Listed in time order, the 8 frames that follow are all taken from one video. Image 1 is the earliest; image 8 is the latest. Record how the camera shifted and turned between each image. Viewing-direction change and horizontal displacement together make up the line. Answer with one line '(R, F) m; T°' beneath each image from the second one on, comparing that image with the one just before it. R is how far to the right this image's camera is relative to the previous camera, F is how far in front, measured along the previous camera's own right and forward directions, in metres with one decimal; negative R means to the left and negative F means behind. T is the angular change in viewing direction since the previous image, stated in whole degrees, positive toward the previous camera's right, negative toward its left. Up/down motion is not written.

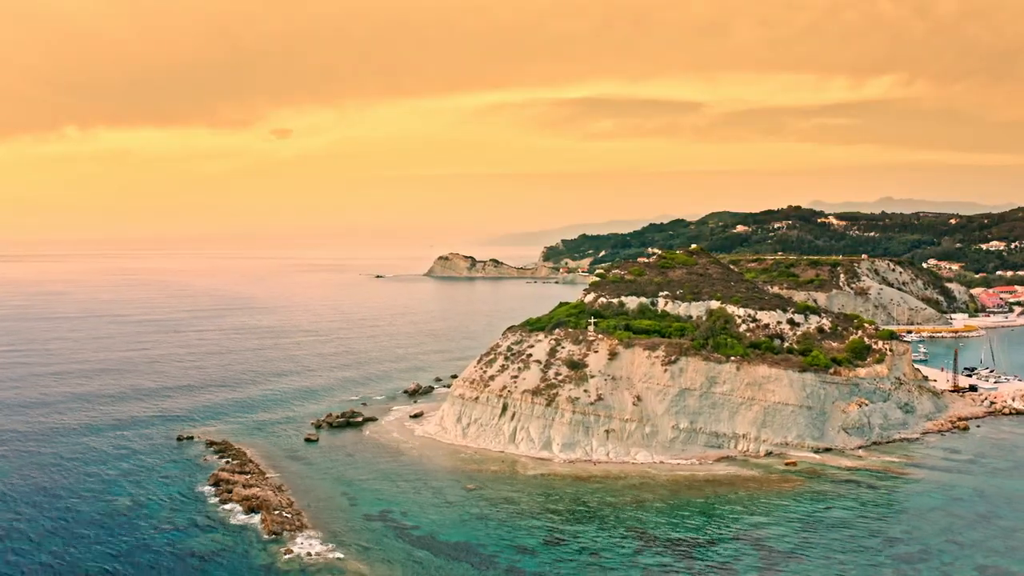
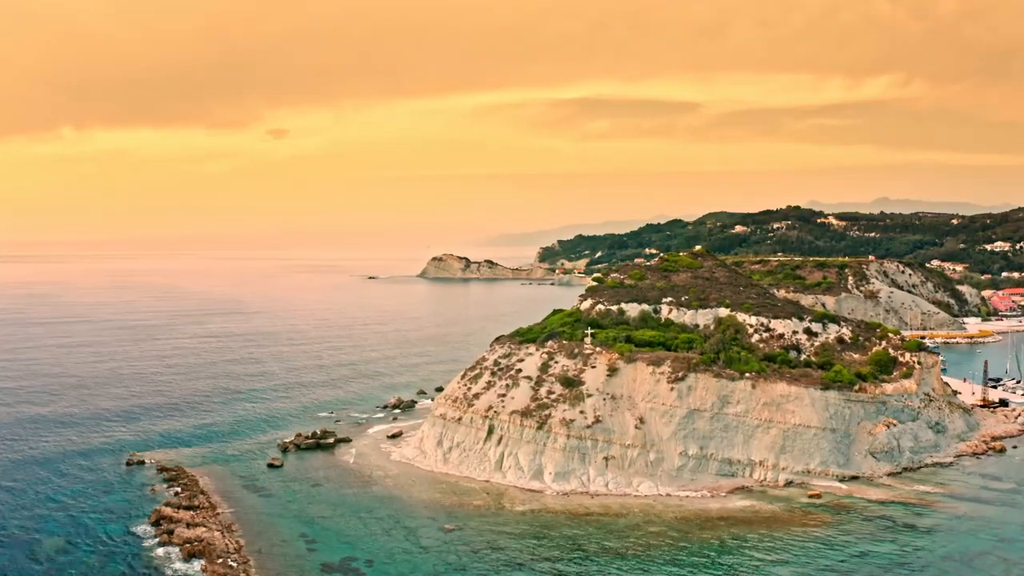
(+0.6, +5.1) m; 0°
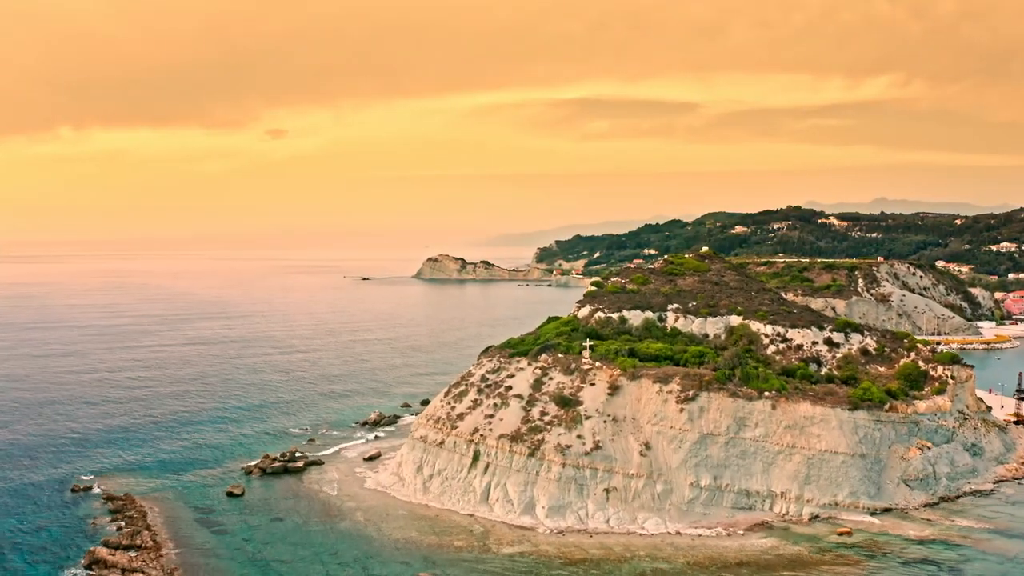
(+0.5, +4.7) m; 0°
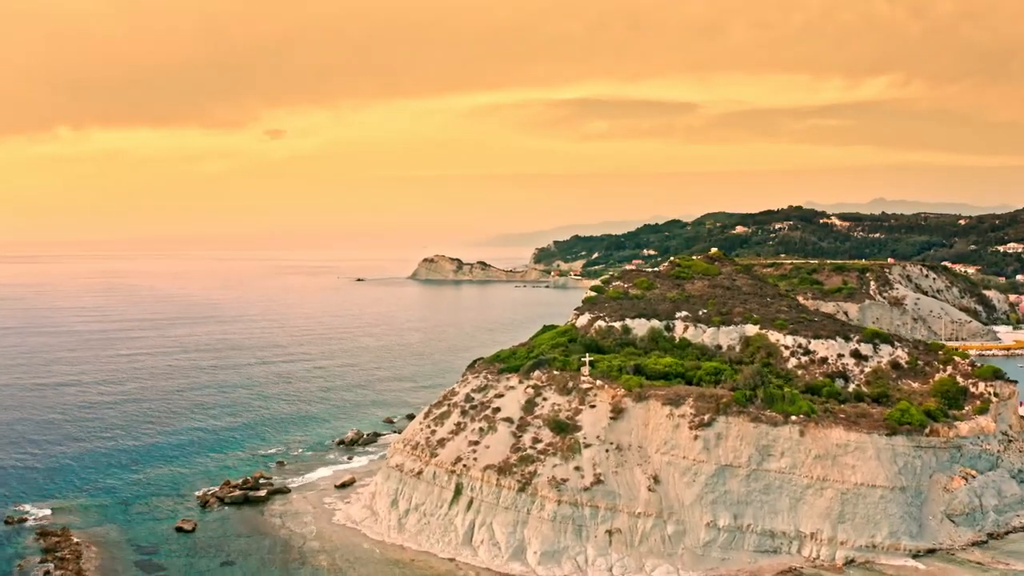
(+0.4, +4.7) m; 0°
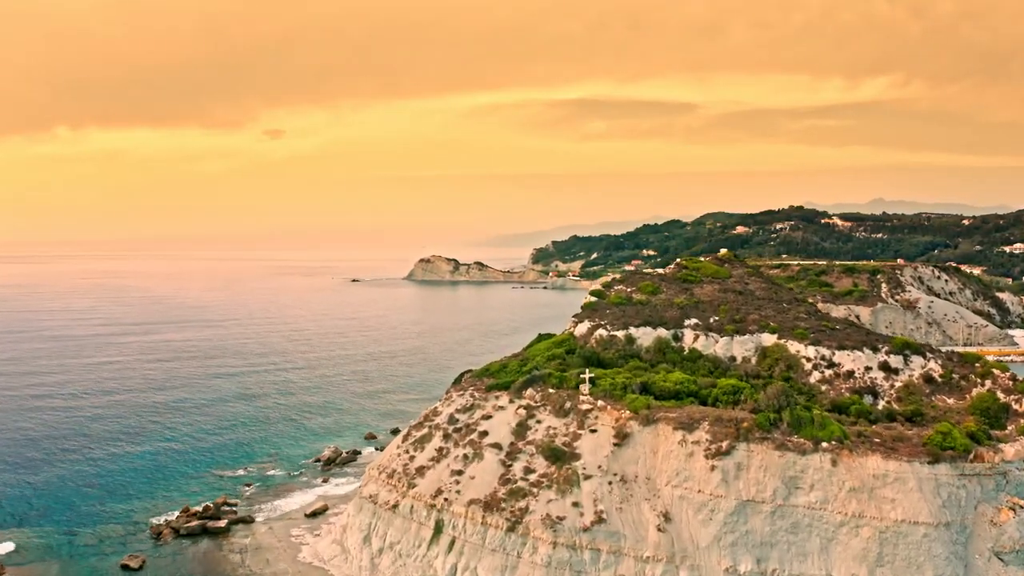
(+0.4, +4.0) m; 0°
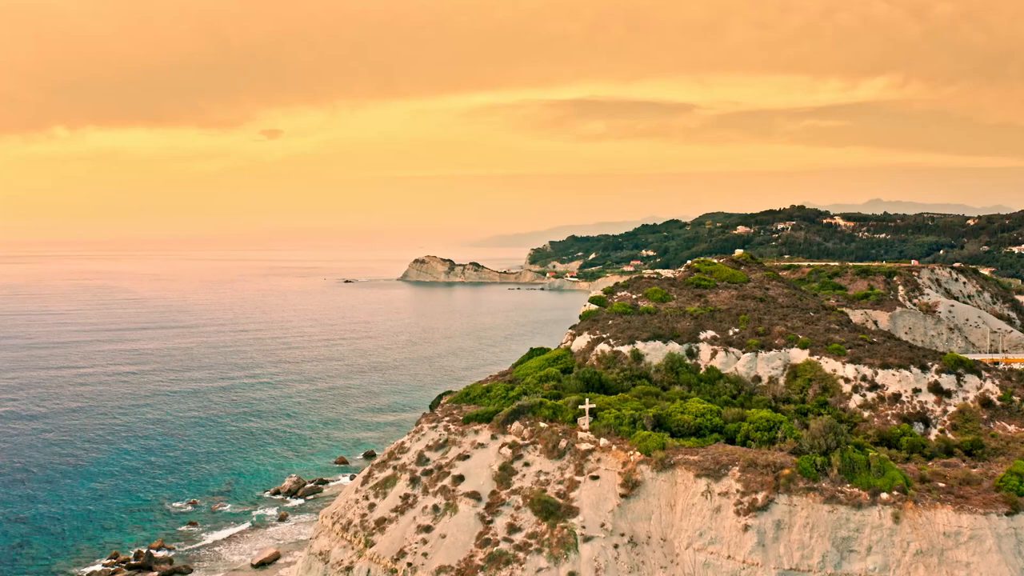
(+0.5, +5.4) m; 0°
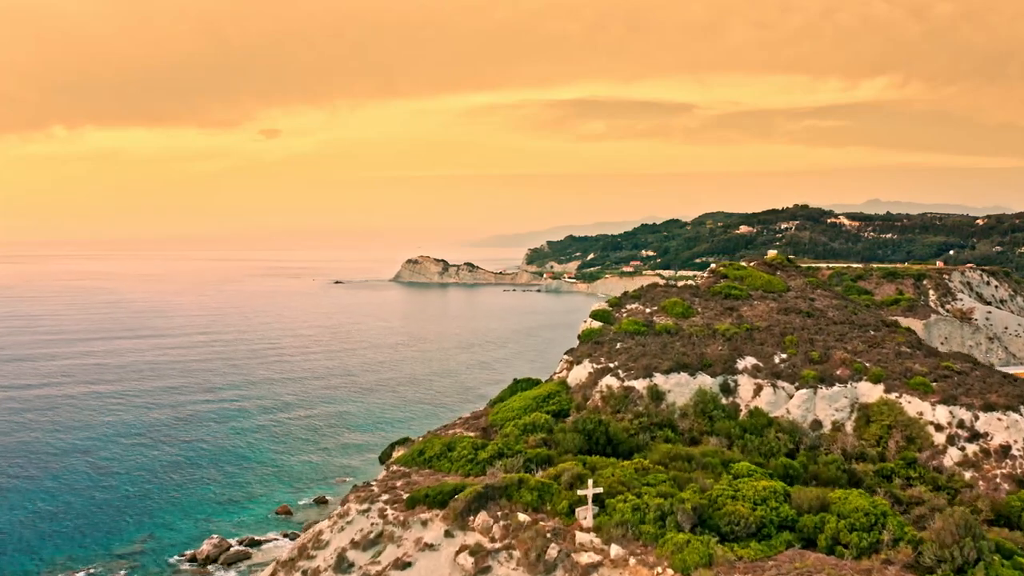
(+0.7, +8.0) m; 0°
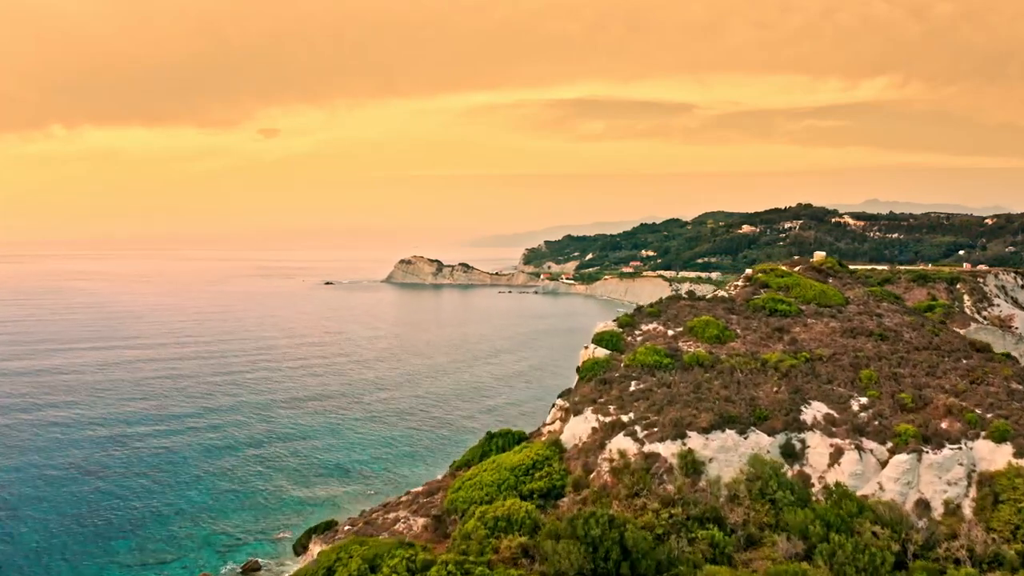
(+0.6, +7.3) m; 0°
